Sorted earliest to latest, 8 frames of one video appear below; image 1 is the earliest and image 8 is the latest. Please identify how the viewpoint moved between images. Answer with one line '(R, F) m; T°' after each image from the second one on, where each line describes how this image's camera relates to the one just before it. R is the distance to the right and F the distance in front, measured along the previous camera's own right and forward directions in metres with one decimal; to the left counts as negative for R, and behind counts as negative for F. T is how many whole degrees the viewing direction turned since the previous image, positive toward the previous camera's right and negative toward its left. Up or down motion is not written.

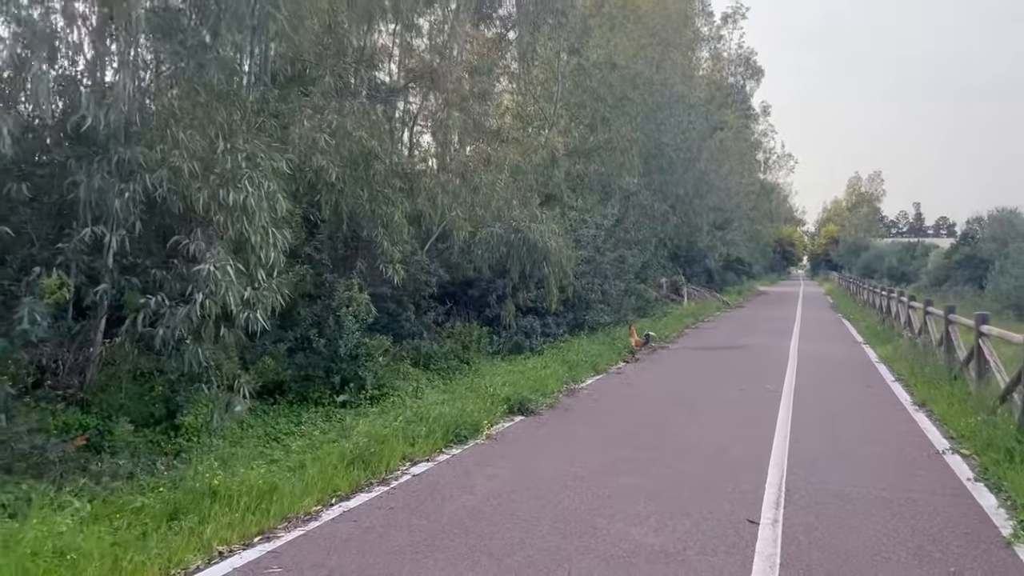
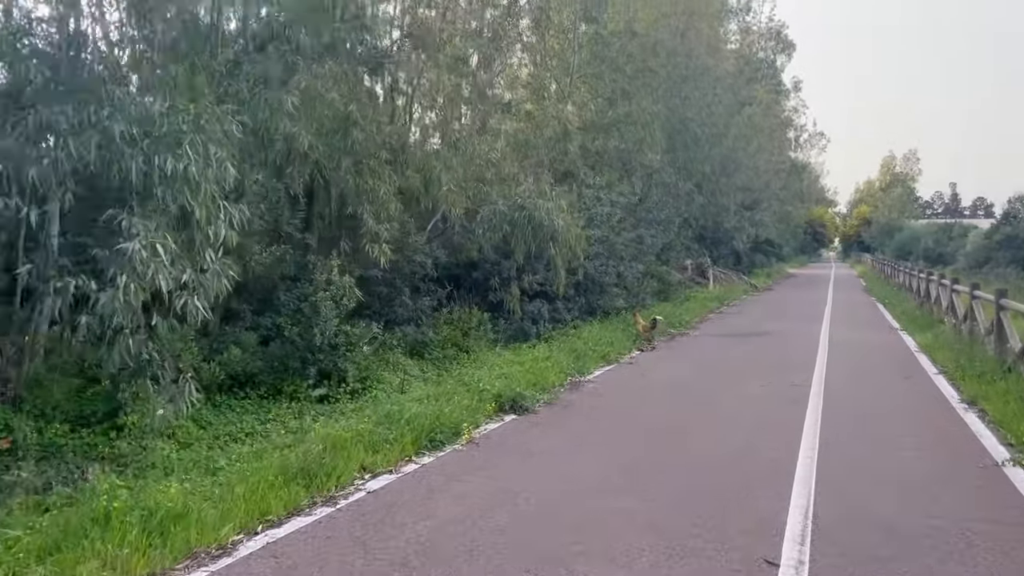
(+0.5, +1.5) m; -2°
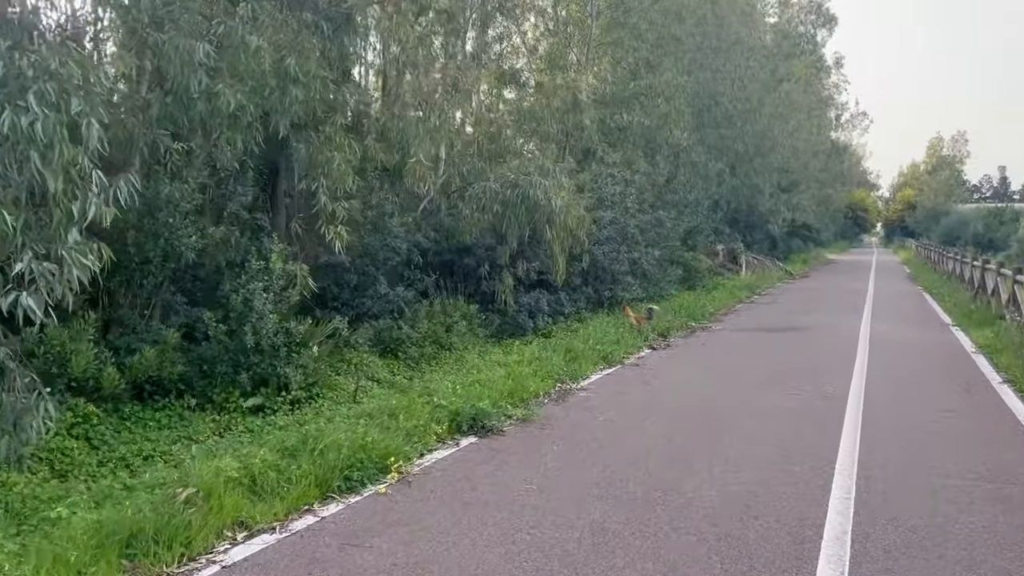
(+0.8, +2.2) m; -2°
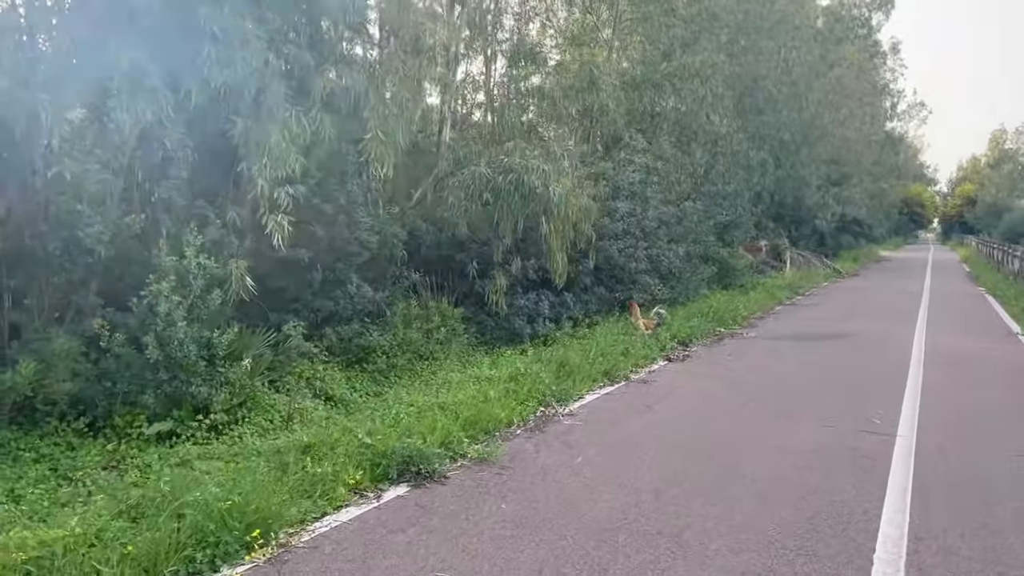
(+0.8, +2.0) m; -3°
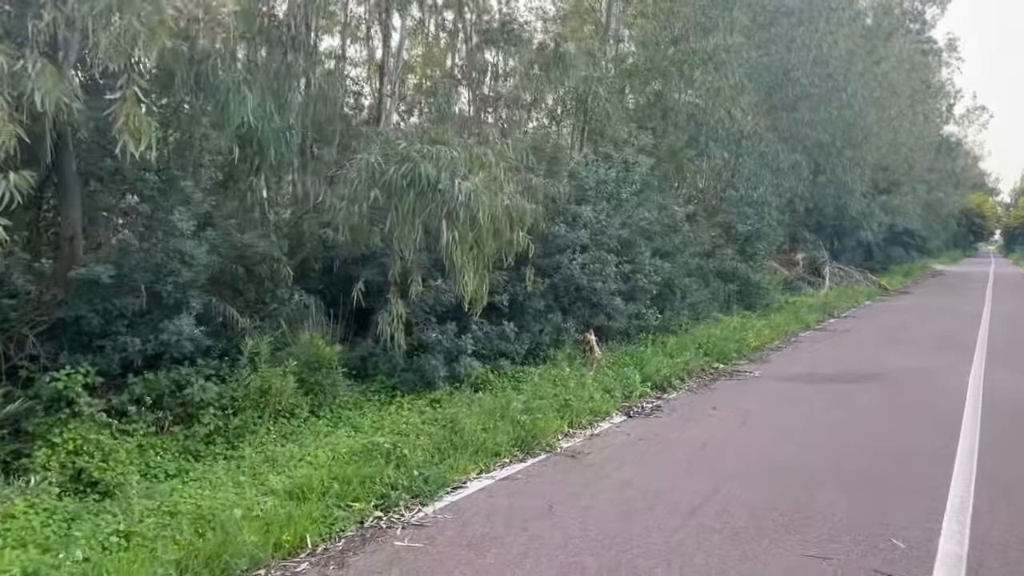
(+1.7, +3.5) m; -3°
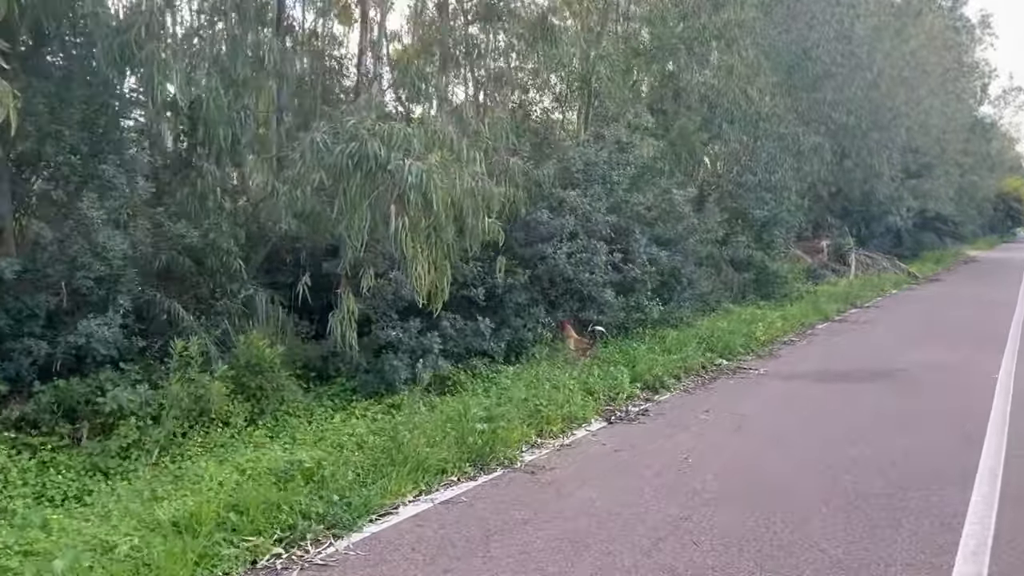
(+0.7, +1.1) m; -2°
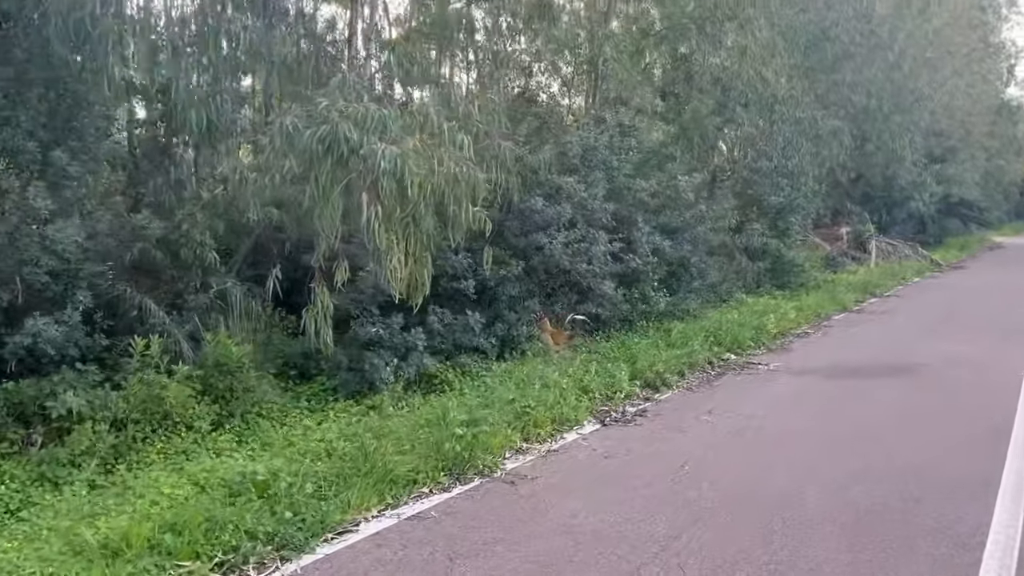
(+0.3, +0.6) m; -1°
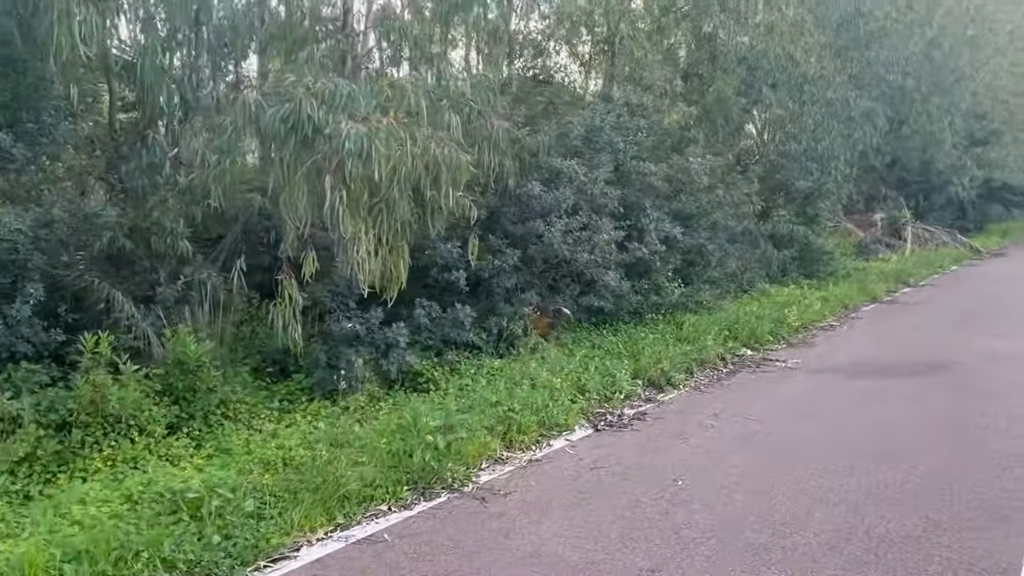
(+0.4, +0.7) m; -2°
